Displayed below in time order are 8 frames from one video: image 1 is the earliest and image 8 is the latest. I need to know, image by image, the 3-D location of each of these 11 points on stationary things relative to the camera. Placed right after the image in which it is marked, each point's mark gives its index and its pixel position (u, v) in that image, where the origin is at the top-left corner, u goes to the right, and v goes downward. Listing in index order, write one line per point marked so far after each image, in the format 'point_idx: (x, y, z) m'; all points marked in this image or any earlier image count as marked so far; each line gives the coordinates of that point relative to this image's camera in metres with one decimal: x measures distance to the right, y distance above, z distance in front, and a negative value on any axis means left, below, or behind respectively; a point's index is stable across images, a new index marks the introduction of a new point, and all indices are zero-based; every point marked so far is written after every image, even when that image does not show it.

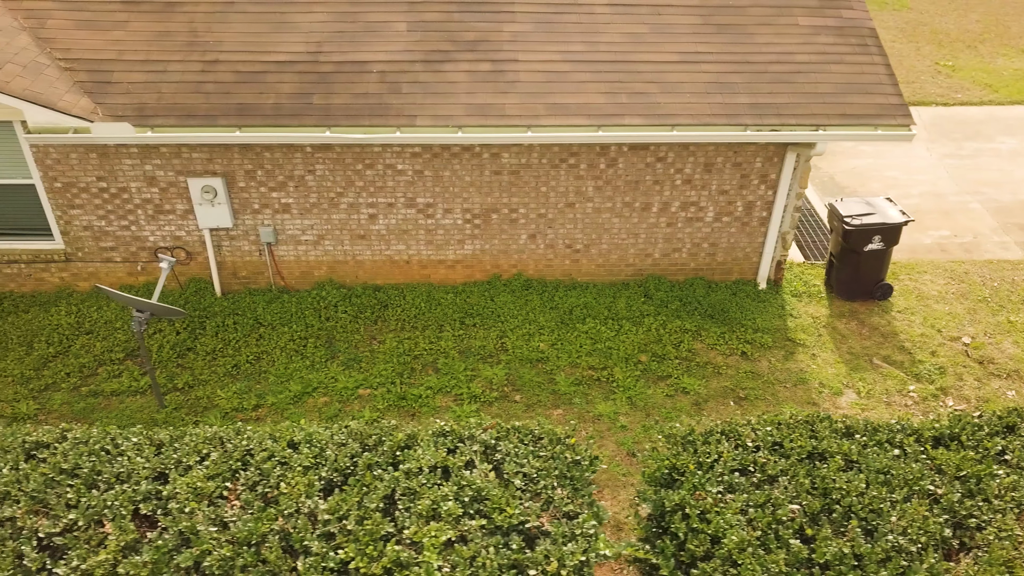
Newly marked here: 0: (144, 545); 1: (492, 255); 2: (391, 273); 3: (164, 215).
0: (-2.2, -1.5, +4.2) m
1: (-0.2, +0.4, +8.4) m
2: (-1.4, +0.2, +8.5) m
3: (-3.9, +0.8, +8.0) m
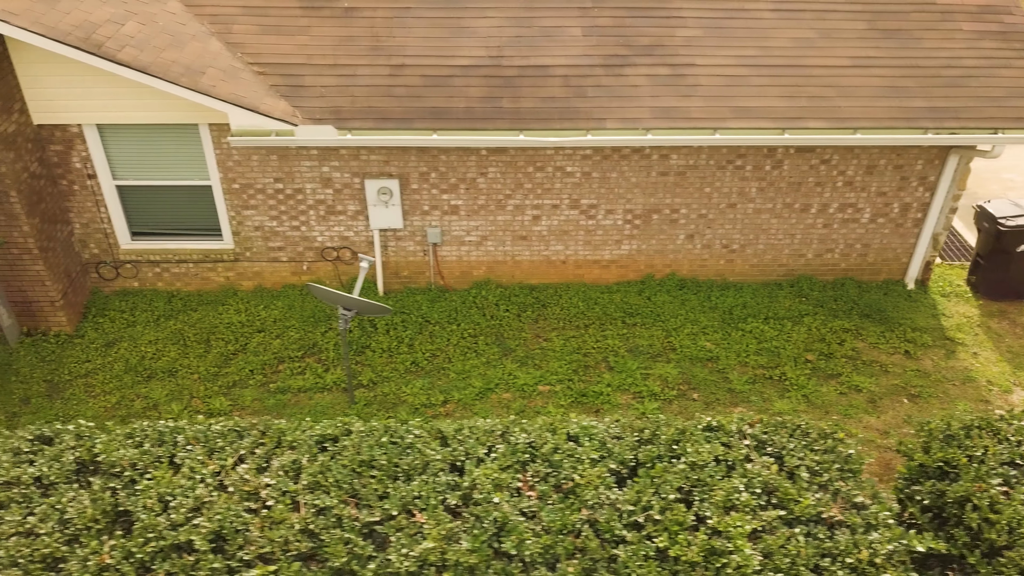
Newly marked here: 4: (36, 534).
0: (-0.3, -1.5, +4.4) m
1: (+1.7, +0.4, +8.6) m
2: (+0.4, +0.2, +8.7) m
3: (-2.0, +0.8, +8.1) m
4: (-2.9, -1.5, +4.3) m
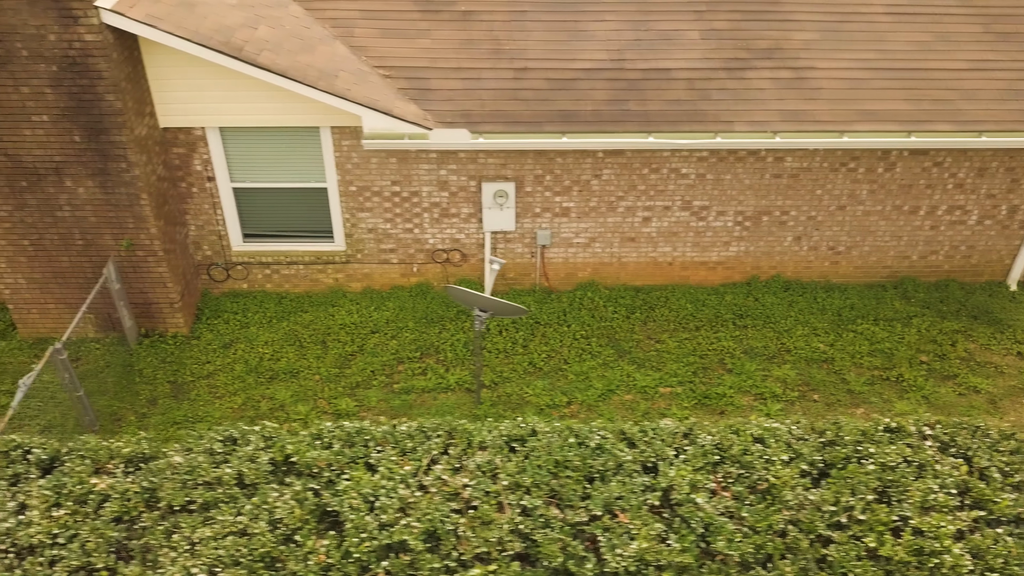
0: (+1.0, -1.5, +4.4) m
1: (+2.9, +0.4, +8.6) m
2: (+1.7, +0.2, +8.7) m
3: (-0.7, +0.8, +8.2) m
4: (-1.6, -1.5, +4.4) m
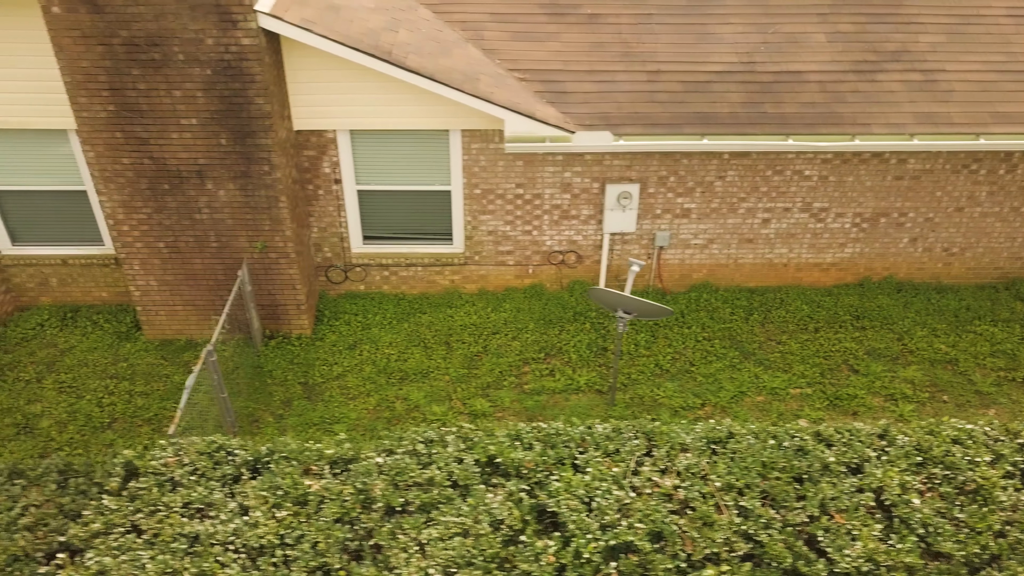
0: (+2.4, -1.5, +4.5) m
1: (+4.3, +0.4, +8.7) m
2: (+3.1, +0.1, +8.8) m
3: (+0.6, +0.8, +8.2) m
4: (-0.2, -1.5, +4.4) m
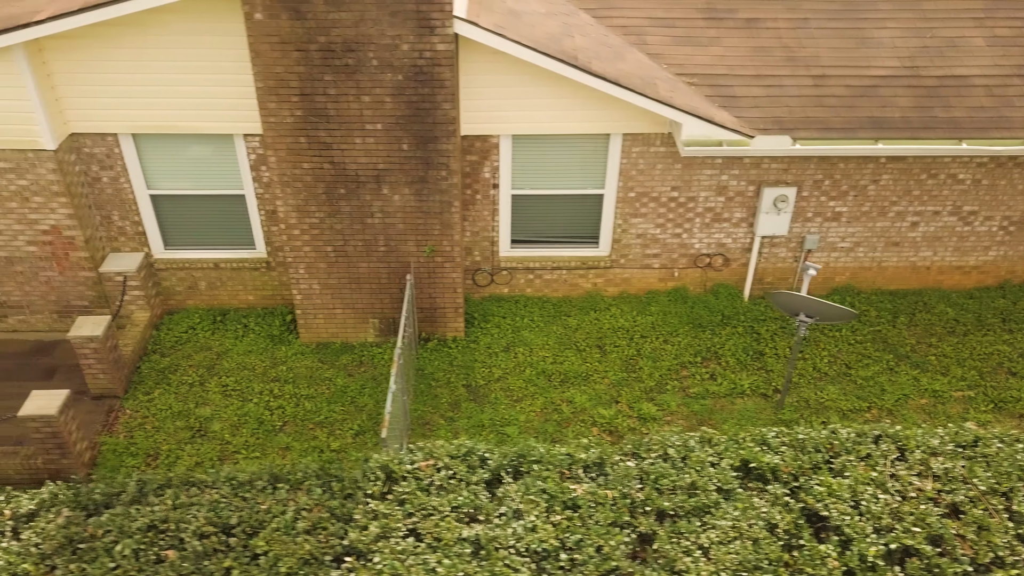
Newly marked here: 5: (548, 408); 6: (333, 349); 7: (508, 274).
0: (+4.1, -1.6, +4.5) m
1: (+6.1, +0.3, +8.7) m
2: (+4.9, +0.1, +8.8) m
3: (+2.4, +0.7, +8.3) m
4: (+1.5, -1.6, +4.5) m
5: (+0.4, -1.3, +7.4) m
6: (-2.0, -0.7, +8.1) m
7: (0.0, +0.2, +8.5) m
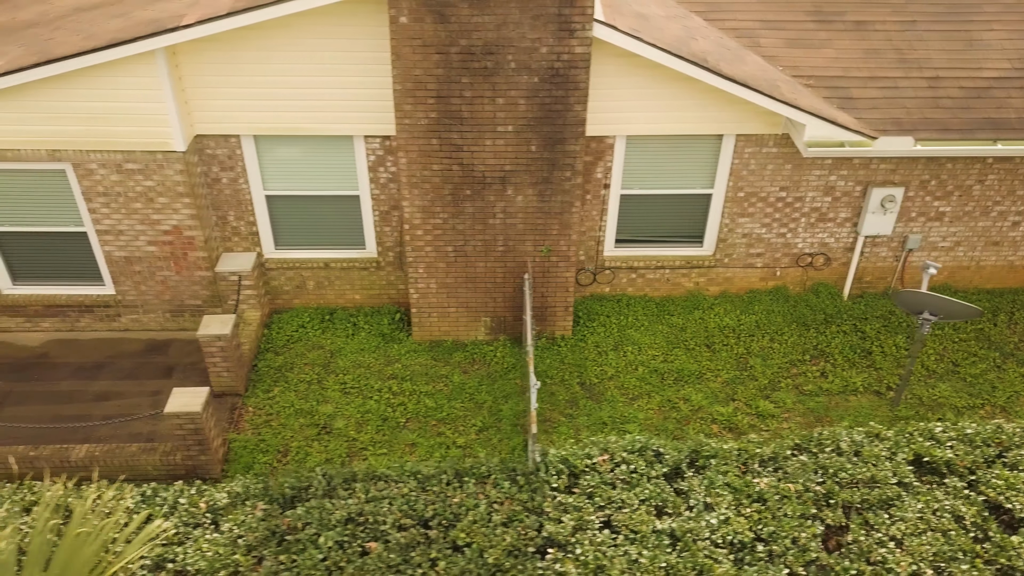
0: (+5.3, -1.6, +4.6) m
1: (+7.3, +0.3, +8.8) m
2: (+6.1, +0.1, +8.9) m
3: (+3.6, +0.8, +8.4) m
4: (+2.8, -1.5, +4.6) m
5: (+1.6, -1.2, +7.5) m
6: (-0.8, -0.7, +8.2) m
7: (+1.2, +0.2, +8.6) m
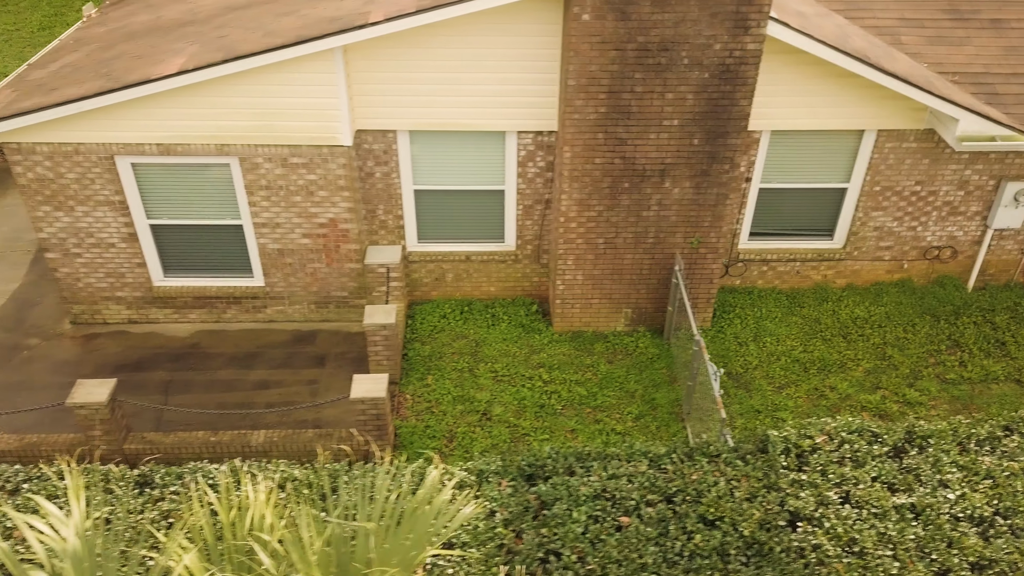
0: (+7.0, -1.5, +4.8) m
1: (+9.0, +0.4, +9.0) m
2: (+7.7, +0.2, +9.1) m
3: (+5.3, +0.9, +8.5) m
4: (+4.4, -1.4, +4.7) m
5: (+3.3, -1.1, +7.7) m
6: (+0.9, -0.6, +8.4) m
7: (+2.8, +0.3, +8.8) m
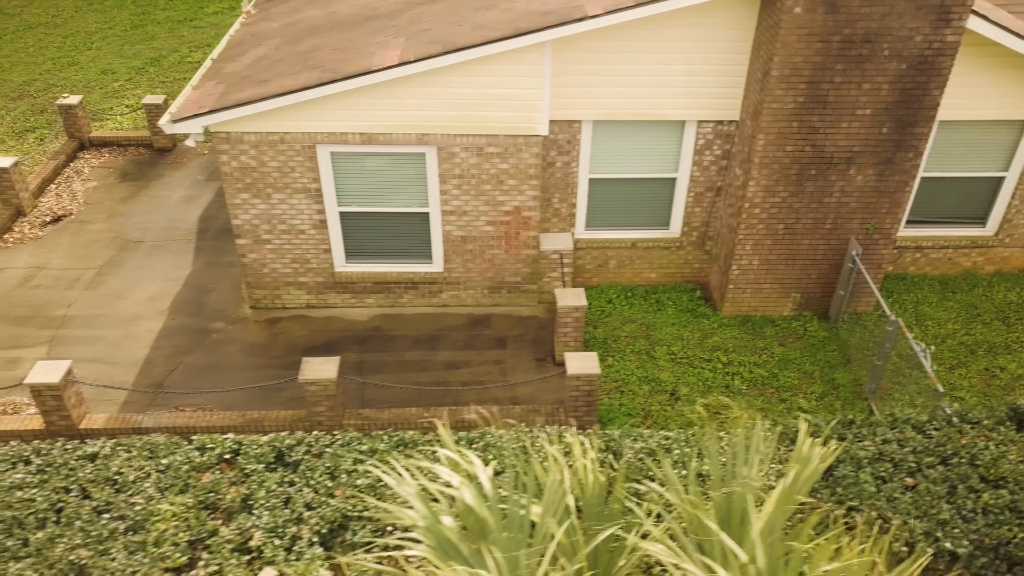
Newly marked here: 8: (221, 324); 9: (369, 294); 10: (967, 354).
0: (+9.0, -1.3, +5.0) m
1: (+11.0, +0.6, +9.3) m
2: (+9.8, +0.4, +9.3) m
3: (+7.3, +1.0, +8.8) m
4: (+6.5, -1.3, +5.0) m
5: (+5.3, -1.0, +8.0) m
6: (+2.9, -0.4, +8.7) m
7: (+4.9, +0.4, +9.1) m
8: (-3.6, -0.4, +8.7) m
9: (-1.8, -0.1, +8.8) m
10: (+5.2, -0.8, +8.2) m
